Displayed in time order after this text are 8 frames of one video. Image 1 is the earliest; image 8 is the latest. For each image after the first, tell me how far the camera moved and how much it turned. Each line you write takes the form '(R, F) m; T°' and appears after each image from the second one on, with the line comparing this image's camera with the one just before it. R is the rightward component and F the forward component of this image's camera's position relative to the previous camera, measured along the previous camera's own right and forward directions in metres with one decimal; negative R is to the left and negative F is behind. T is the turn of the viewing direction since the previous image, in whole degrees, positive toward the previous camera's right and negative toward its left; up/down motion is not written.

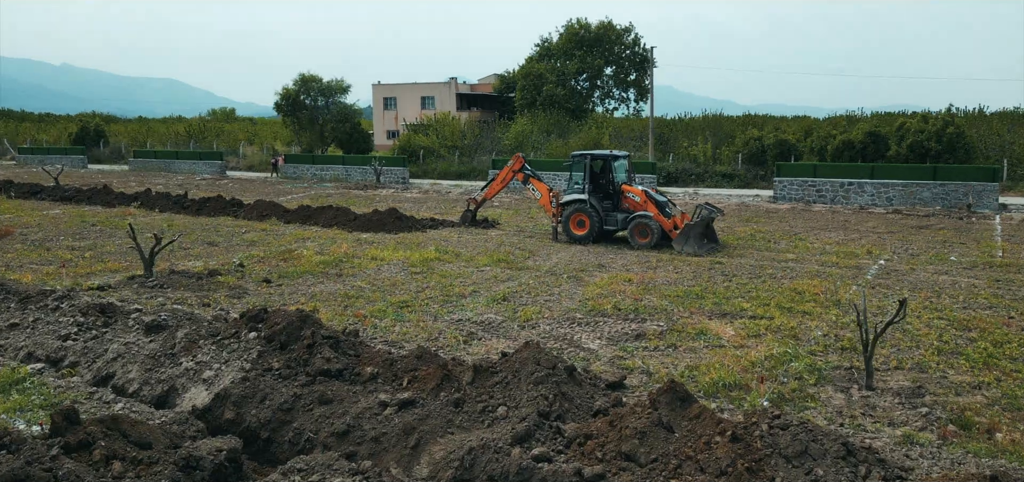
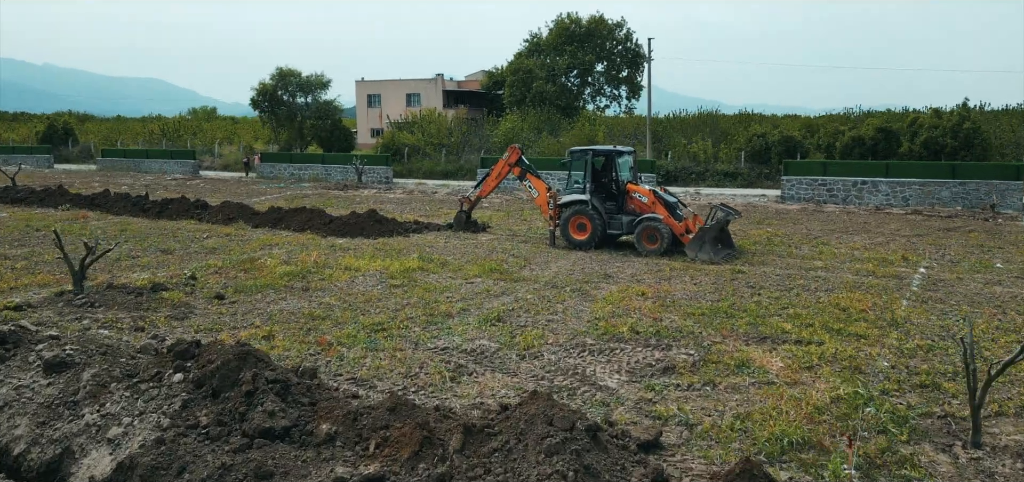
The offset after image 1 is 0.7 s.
(-0.1, +1.7) m; +1°
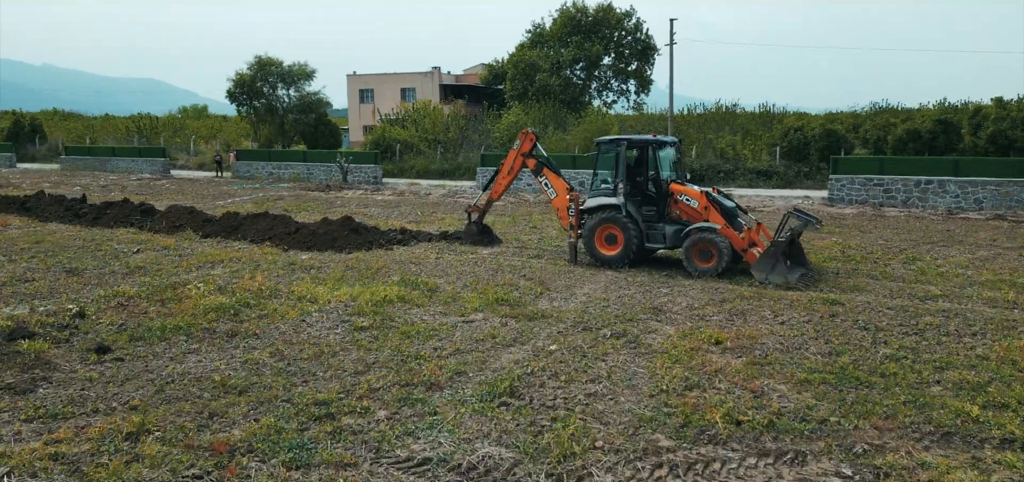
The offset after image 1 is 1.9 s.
(-0.2, +3.2) m; 0°
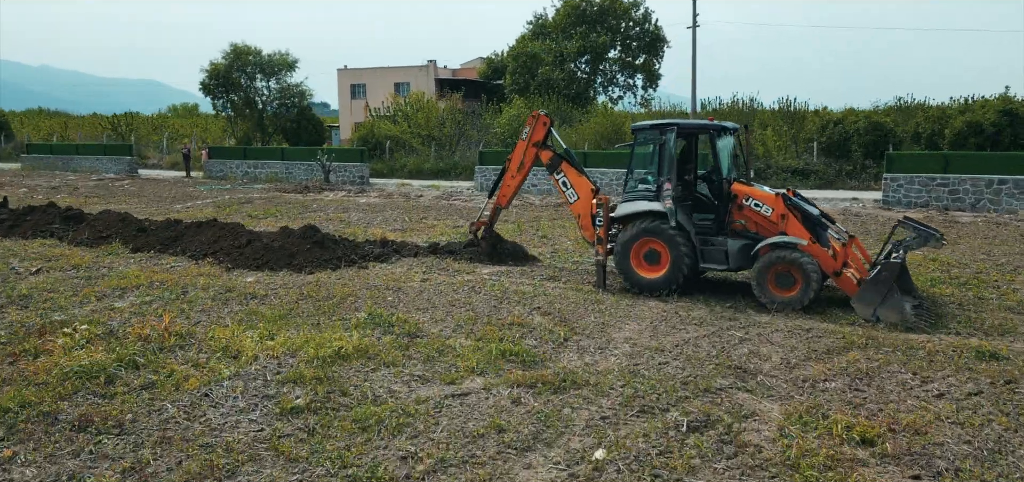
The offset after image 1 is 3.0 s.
(-0.1, +2.8) m; 0°
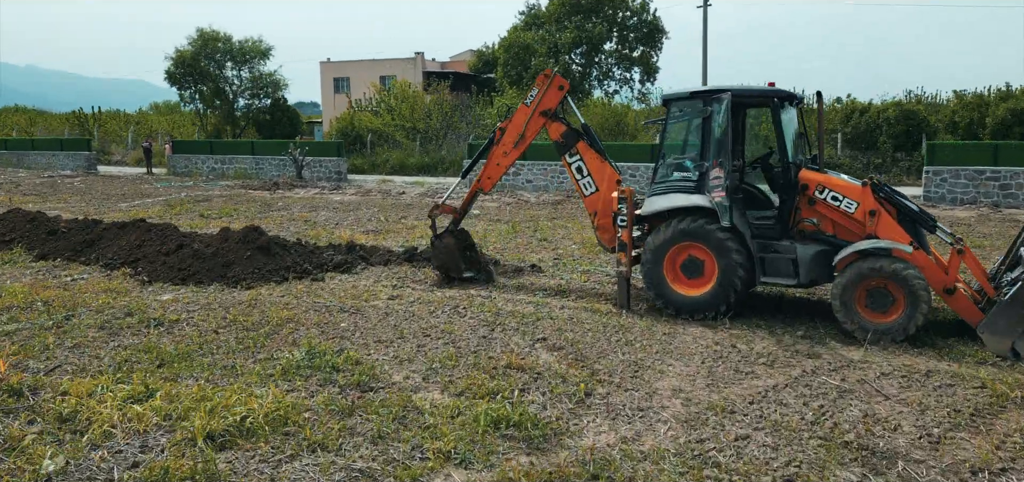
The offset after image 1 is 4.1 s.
(0.0, +2.1) m; +1°
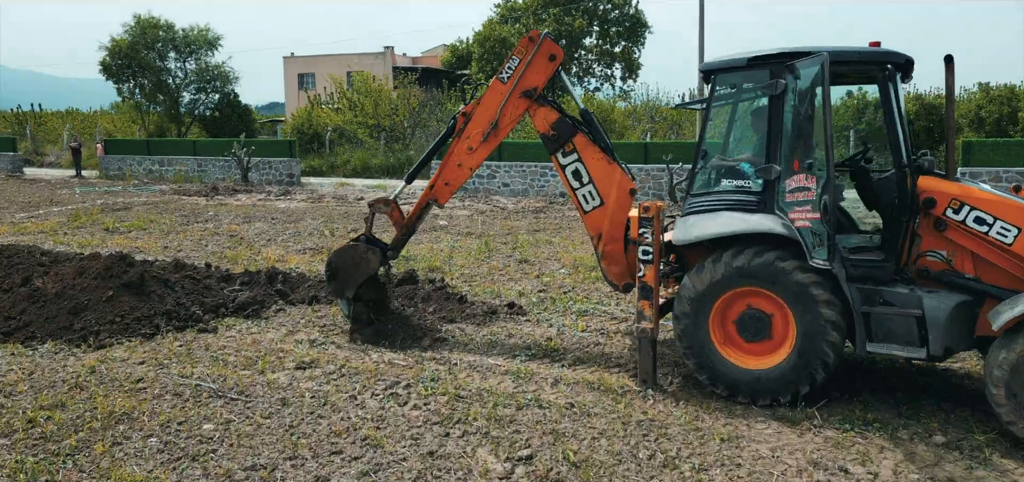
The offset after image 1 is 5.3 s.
(+0.1, +2.3) m; +2°
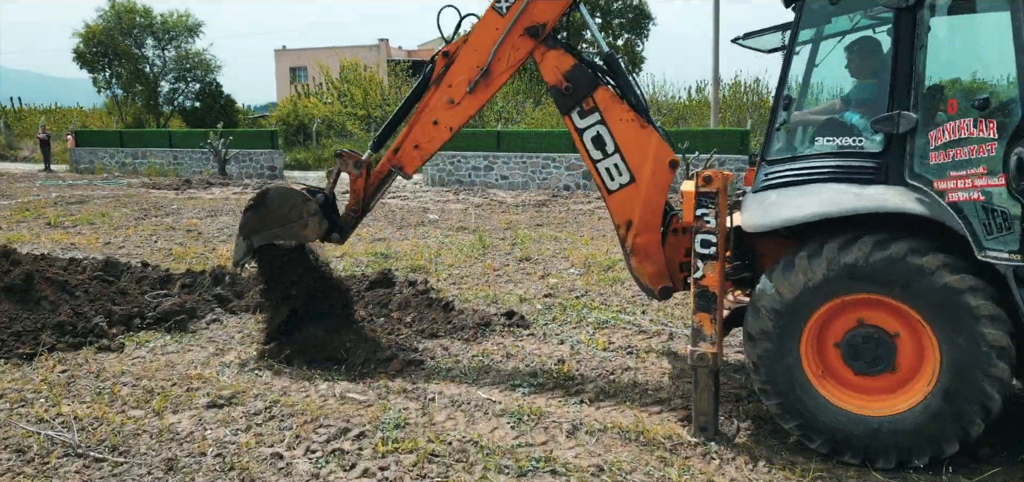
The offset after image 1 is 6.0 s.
(0.0, +1.4) m; 0°
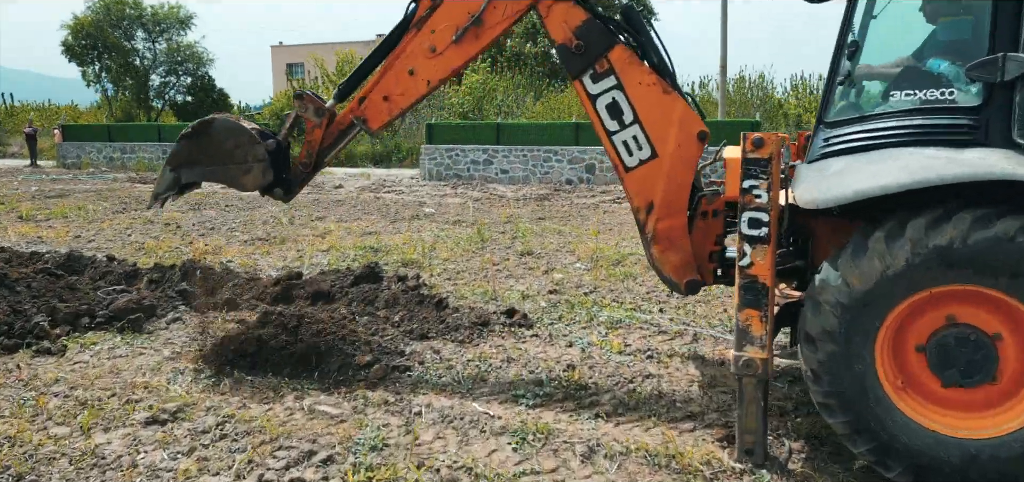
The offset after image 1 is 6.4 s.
(0.0, +0.6) m; 0°
